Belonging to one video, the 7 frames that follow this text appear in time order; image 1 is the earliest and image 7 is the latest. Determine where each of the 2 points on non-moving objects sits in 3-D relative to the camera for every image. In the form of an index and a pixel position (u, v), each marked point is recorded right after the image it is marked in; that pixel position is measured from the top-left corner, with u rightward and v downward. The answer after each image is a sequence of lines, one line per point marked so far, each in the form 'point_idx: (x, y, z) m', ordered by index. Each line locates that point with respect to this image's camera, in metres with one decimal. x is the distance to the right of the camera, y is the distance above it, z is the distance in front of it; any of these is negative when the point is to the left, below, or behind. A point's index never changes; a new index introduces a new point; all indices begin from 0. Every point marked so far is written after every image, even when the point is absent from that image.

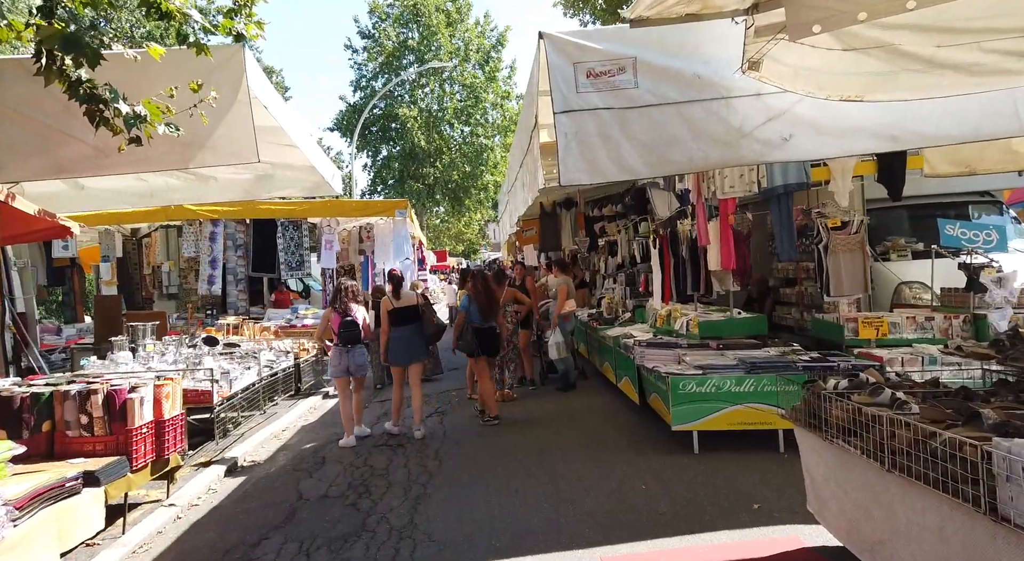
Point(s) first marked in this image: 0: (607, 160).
0: (+0.6, +0.8, +4.6) m
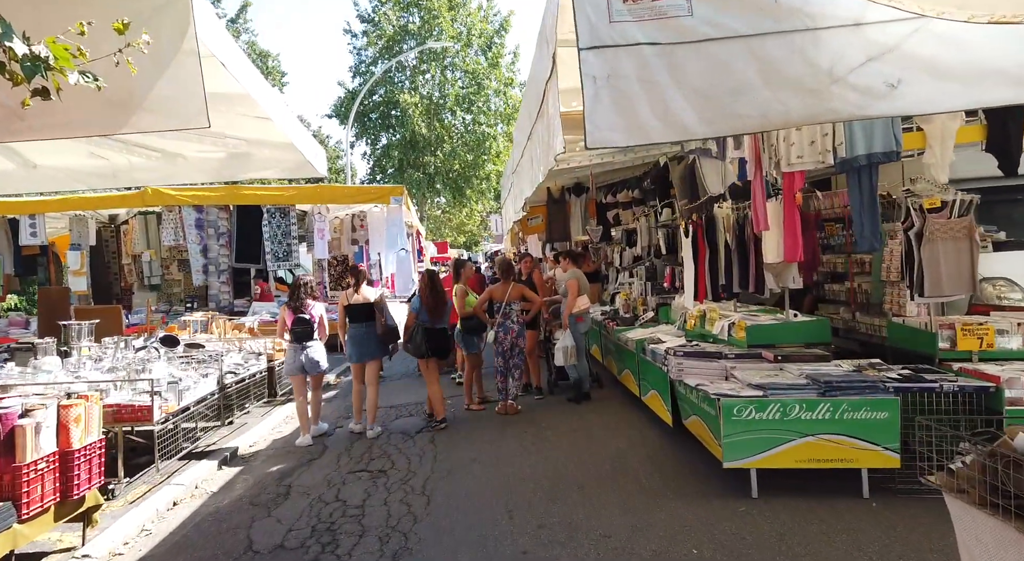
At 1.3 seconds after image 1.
0: (+0.7, +0.8, +3.4) m
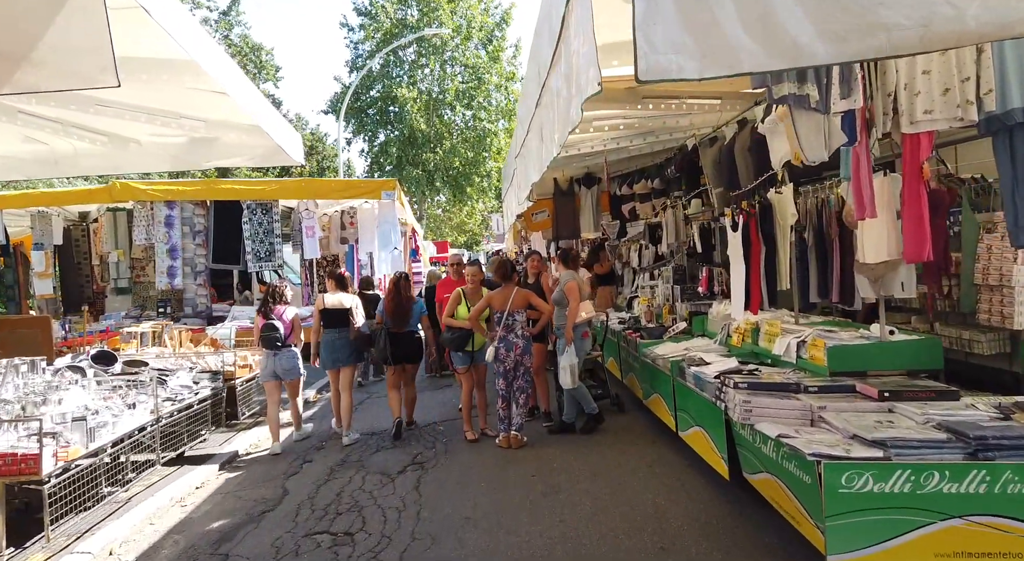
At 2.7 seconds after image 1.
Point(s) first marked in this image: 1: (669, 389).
0: (+0.7, +0.8, +2.1) m
1: (+1.2, -0.8, +5.4) m
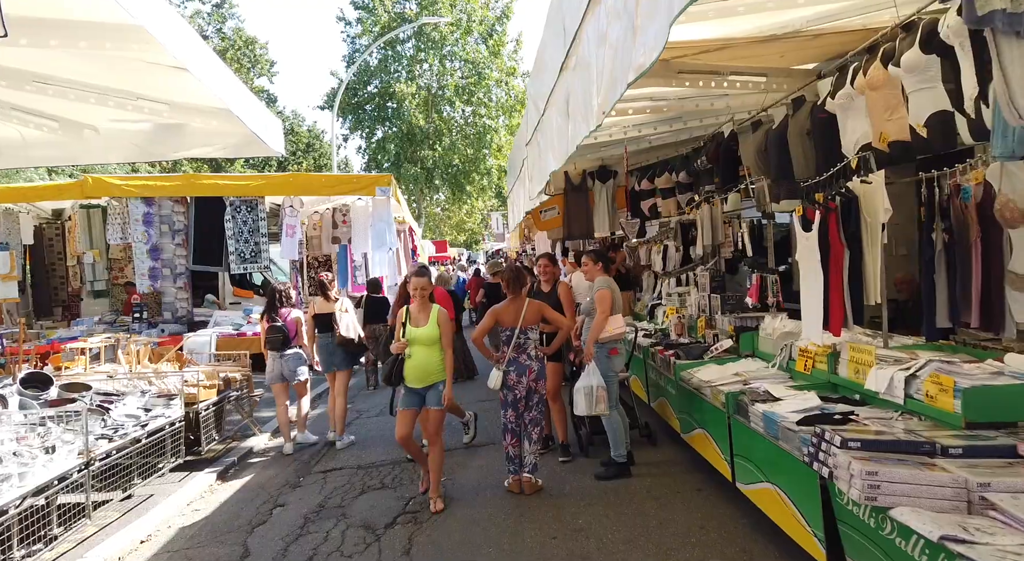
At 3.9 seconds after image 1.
0: (+0.8, +0.7, +1.1) m
1: (+1.3, -0.9, +4.3) m
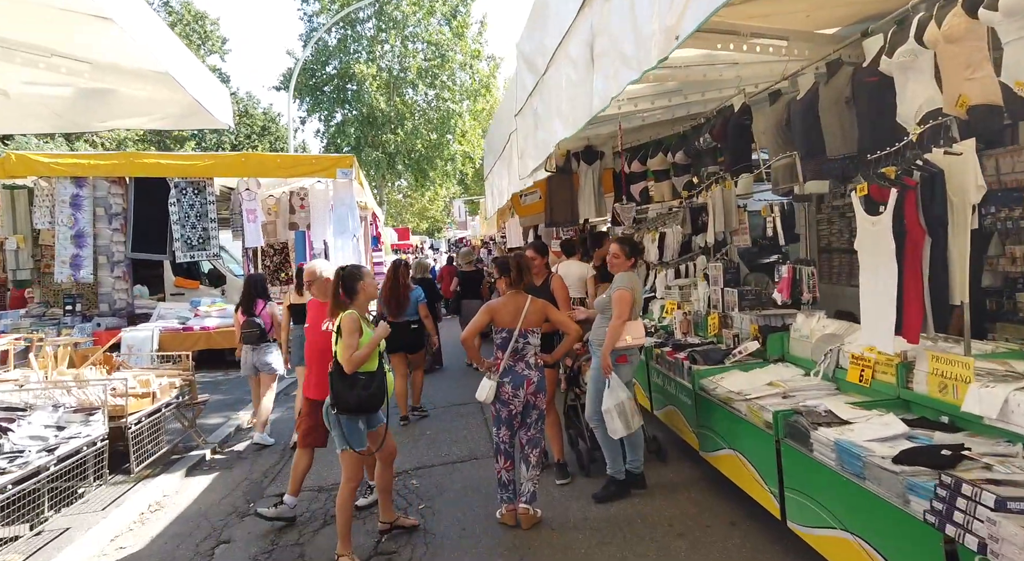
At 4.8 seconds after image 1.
0: (+1.0, +0.7, +0.3) m
1: (+1.3, -0.9, +3.6) m
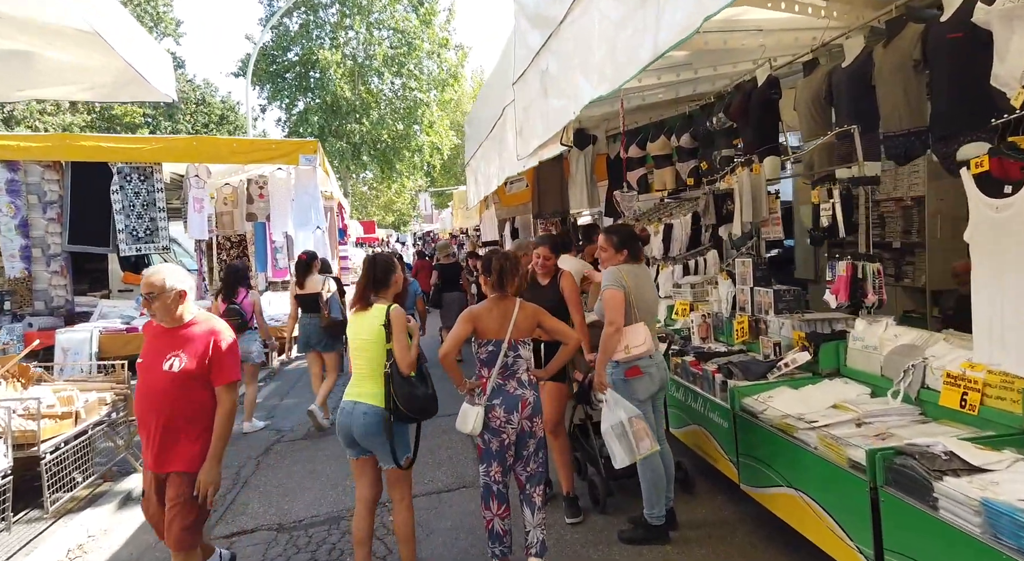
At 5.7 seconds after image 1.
0: (+1.2, +0.7, -0.5) m
1: (+1.4, -0.9, +2.8) m
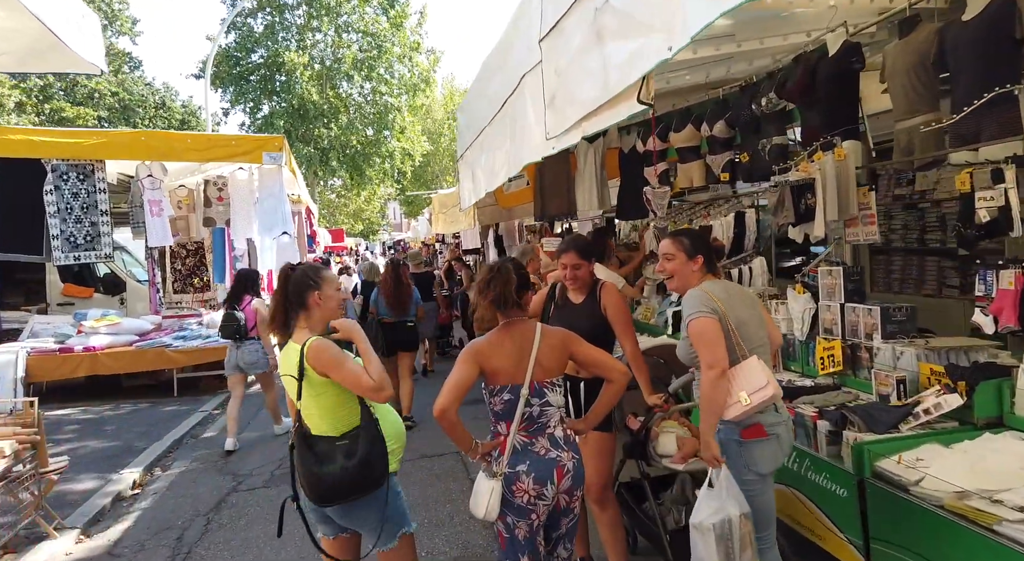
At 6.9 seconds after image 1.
0: (+1.5, +0.6, -1.5) m
1: (+1.6, -0.9, +1.8) m
